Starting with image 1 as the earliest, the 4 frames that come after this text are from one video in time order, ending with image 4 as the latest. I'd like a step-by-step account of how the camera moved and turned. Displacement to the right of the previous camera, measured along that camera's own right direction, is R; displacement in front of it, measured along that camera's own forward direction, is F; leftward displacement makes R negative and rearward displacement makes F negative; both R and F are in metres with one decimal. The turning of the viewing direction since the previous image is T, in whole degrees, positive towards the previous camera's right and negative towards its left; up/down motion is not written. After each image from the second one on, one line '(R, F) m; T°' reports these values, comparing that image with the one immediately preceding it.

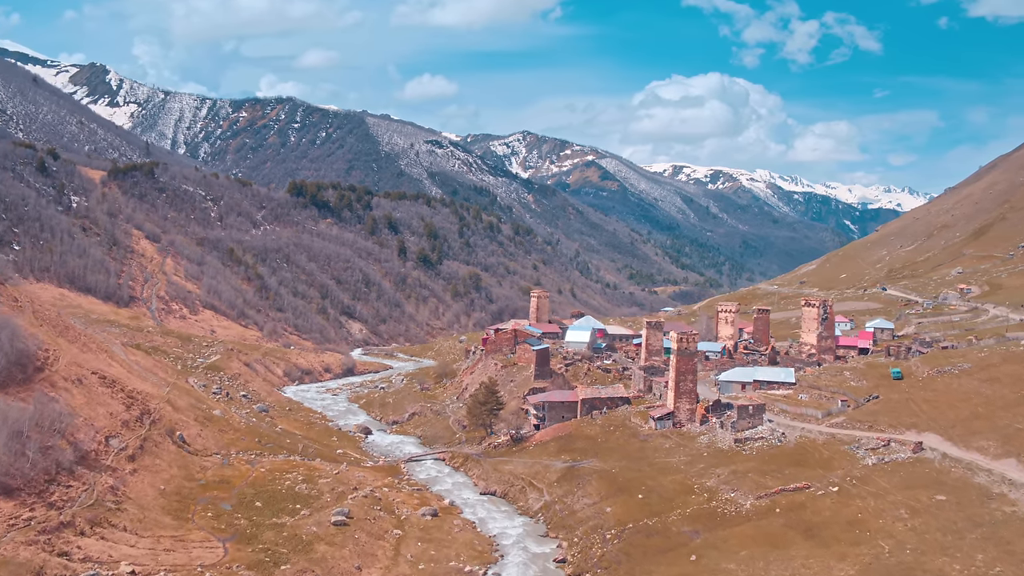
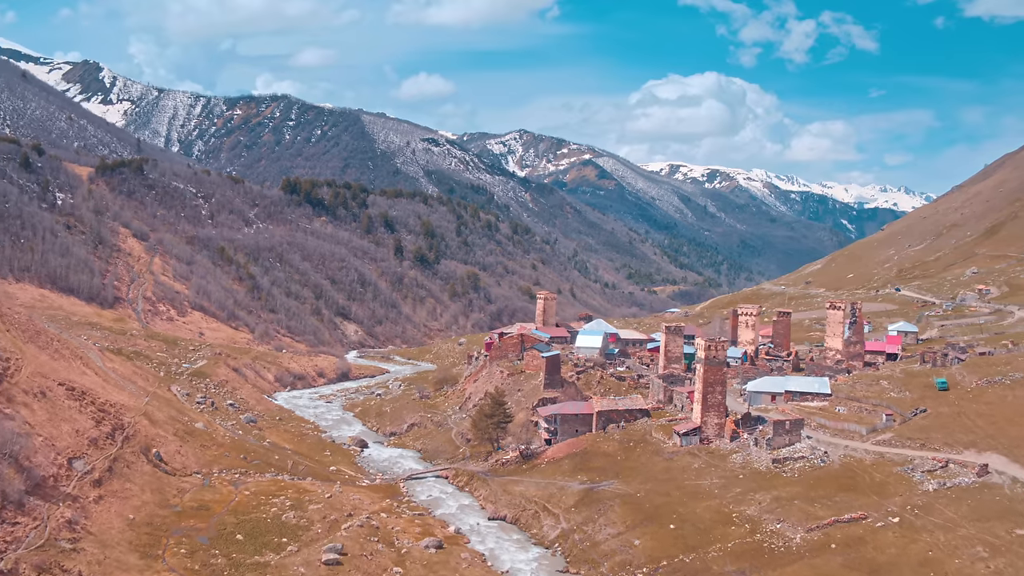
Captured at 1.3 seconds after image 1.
(-1.0, +5.1) m; 0°
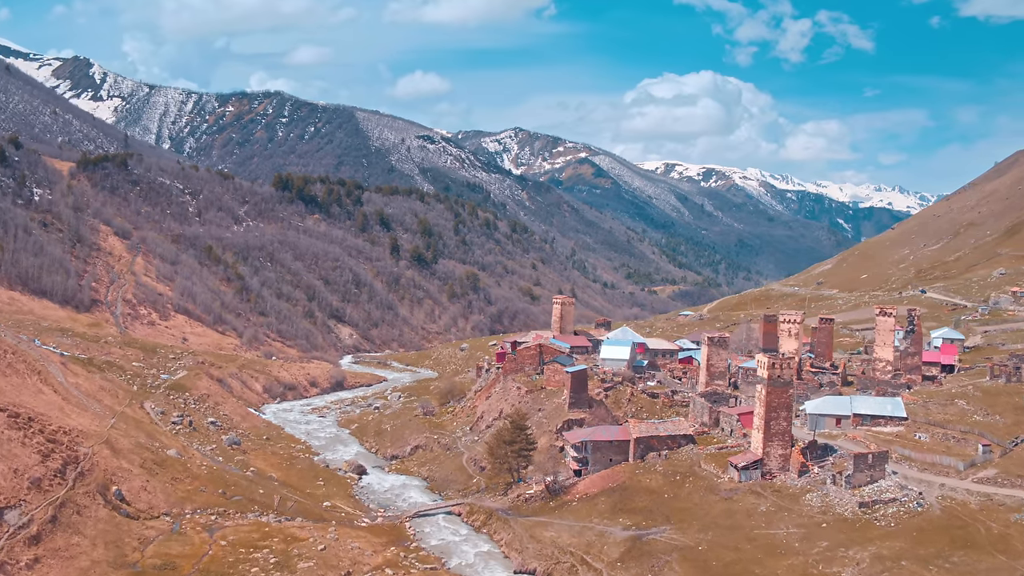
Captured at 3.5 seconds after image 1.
(-1.9, +7.9) m; 0°
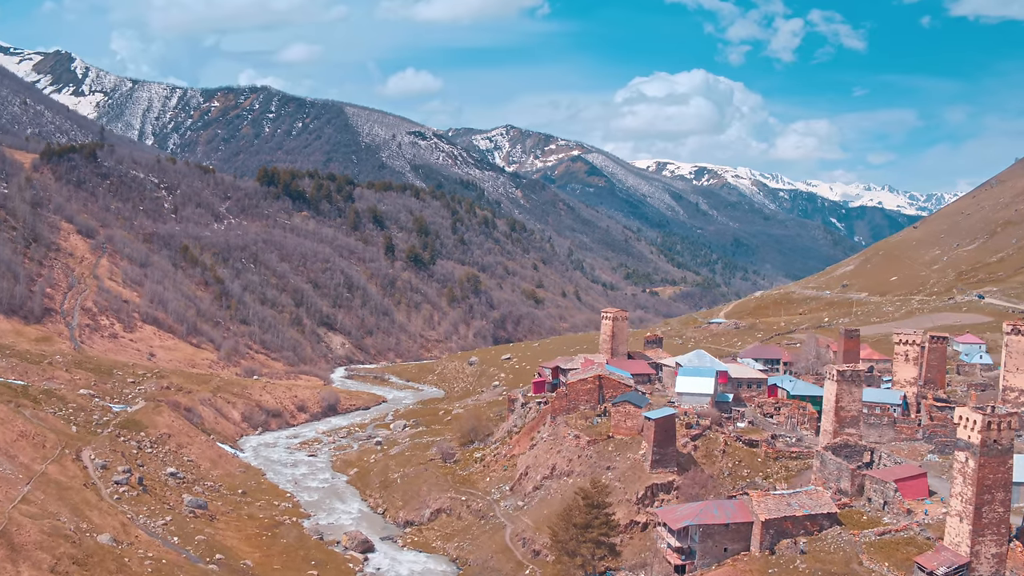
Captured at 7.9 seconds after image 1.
(-3.7, +14.4) m; +1°
